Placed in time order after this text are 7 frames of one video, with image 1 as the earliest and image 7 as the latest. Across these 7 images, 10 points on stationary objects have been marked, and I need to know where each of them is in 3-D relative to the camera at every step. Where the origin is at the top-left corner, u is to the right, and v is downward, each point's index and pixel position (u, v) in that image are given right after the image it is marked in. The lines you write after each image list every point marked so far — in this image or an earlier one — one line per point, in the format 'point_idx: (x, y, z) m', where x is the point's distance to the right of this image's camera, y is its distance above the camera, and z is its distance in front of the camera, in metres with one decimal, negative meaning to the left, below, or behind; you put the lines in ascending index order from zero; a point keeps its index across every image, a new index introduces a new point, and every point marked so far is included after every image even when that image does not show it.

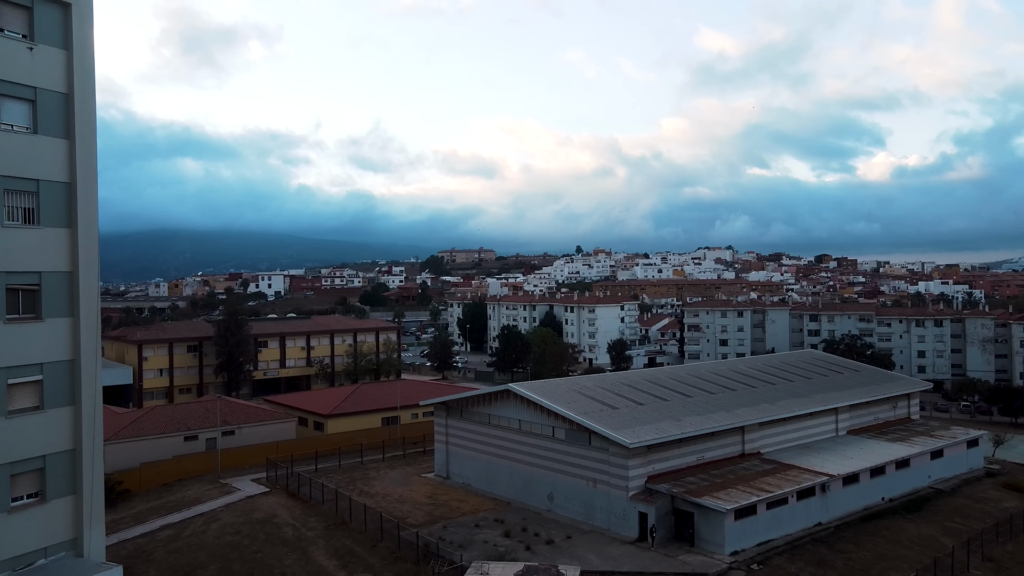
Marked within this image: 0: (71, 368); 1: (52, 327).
0: (-8.9, -1.6, +14.3) m
1: (-9.1, -0.7, +13.9) m
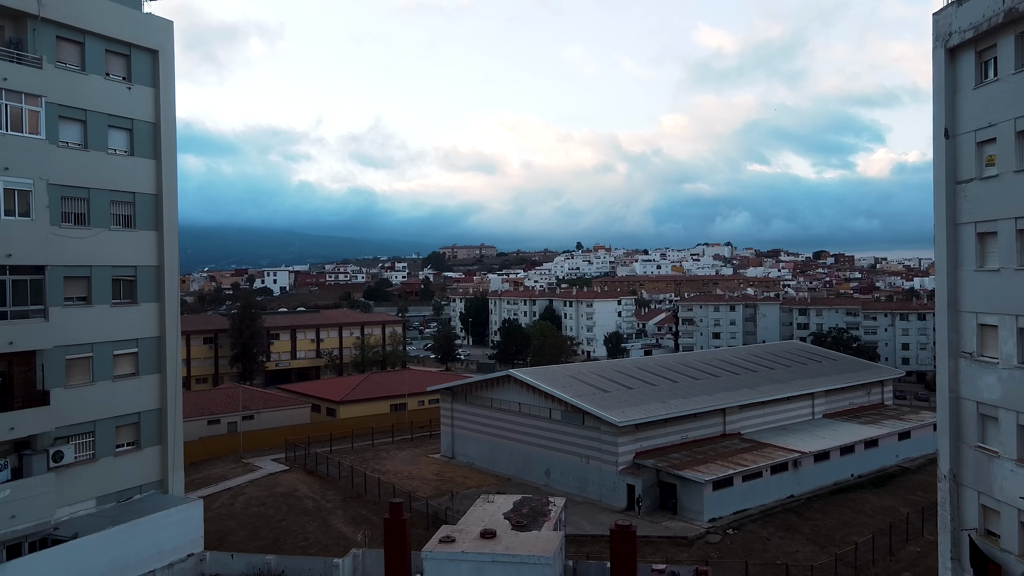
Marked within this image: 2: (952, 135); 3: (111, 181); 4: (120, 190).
0: (-8.9, -1.4, +17.8) m
1: (-9.1, -0.5, +17.5) m
2: (+8.9, +3.1, +14.3) m
3: (-9.4, +2.6, +16.6) m
4: (-9.3, +2.4, +16.8) m
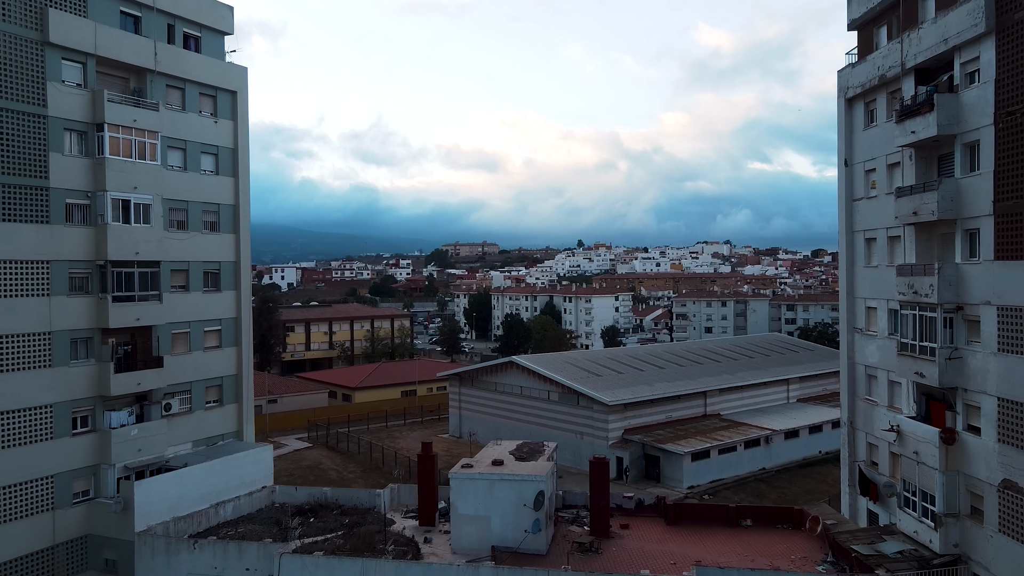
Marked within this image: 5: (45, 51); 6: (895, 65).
0: (-8.8, -1.1, +22.5) m
1: (-9.0, -0.2, +22.2) m
2: (+9.0, +3.3, +18.9) m
3: (-9.3, +2.9, +21.3) m
4: (-9.2, +2.7, +21.5) m
5: (-11.6, +5.9, +17.7) m
6: (+9.0, +5.3, +16.8) m
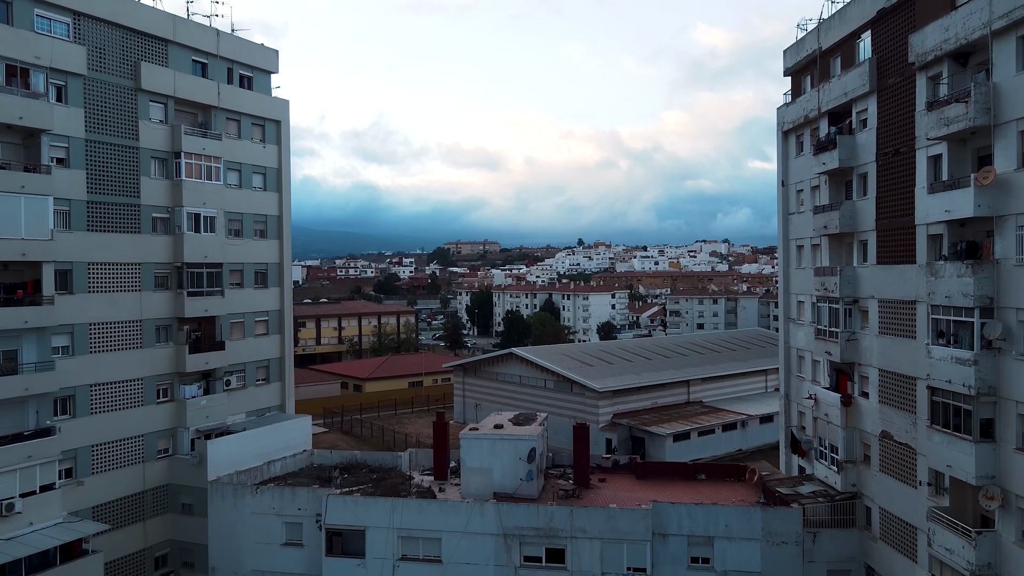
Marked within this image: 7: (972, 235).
0: (-8.9, -1.0, +26.9) m
1: (-9.0, -0.1, +26.6) m
2: (+9.0, +3.4, +23.3) m
3: (-9.3, +3.0, +25.7) m
4: (-9.3, +2.8, +25.9) m
5: (-11.7, +6.0, +22.0) m
6: (+9.0, +5.4, +21.1) m
7: (+9.5, +1.1, +14.6) m
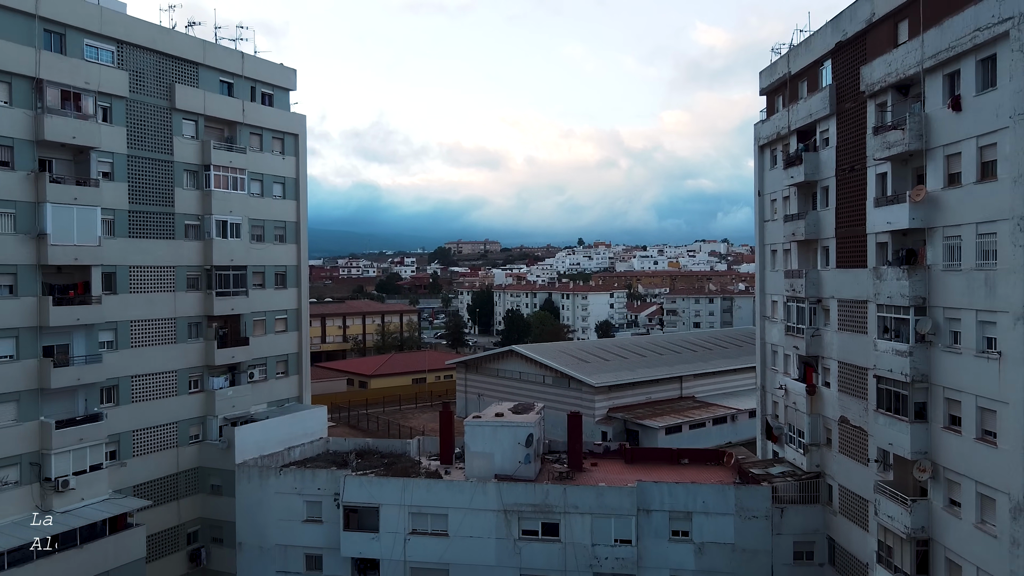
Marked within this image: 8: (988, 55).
0: (-8.9, -1.0, +29.2) m
1: (-9.0, -0.1, +28.8) m
2: (+9.0, +3.4, +25.5) m
3: (-9.4, +2.9, +27.9) m
4: (-9.3, +2.7, +28.1) m
5: (-11.7, +6.0, +24.3) m
6: (+9.0, +5.3, +23.3) m
7: (+9.5, +1.1, +16.8) m
8: (+9.4, +4.6, +13.9) m
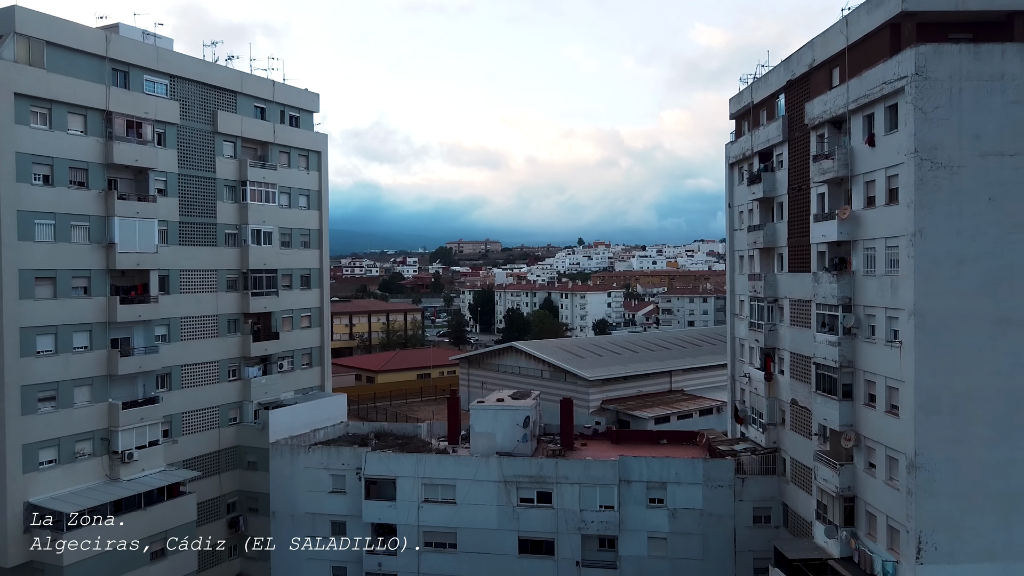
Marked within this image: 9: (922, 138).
0: (-8.9, -1.0, +32.6) m
1: (-9.1, -0.2, +32.3) m
2: (+9.0, +3.3, +29.0) m
3: (-9.4, +2.9, +31.4) m
4: (-9.3, +2.7, +31.6) m
5: (-11.7, +5.9, +27.8) m
6: (+9.0, +5.3, +26.8) m
7: (+9.4, +1.0, +20.3) m
8: (+9.4, +4.6, +17.4) m
9: (+9.5, +3.5, +16.3) m
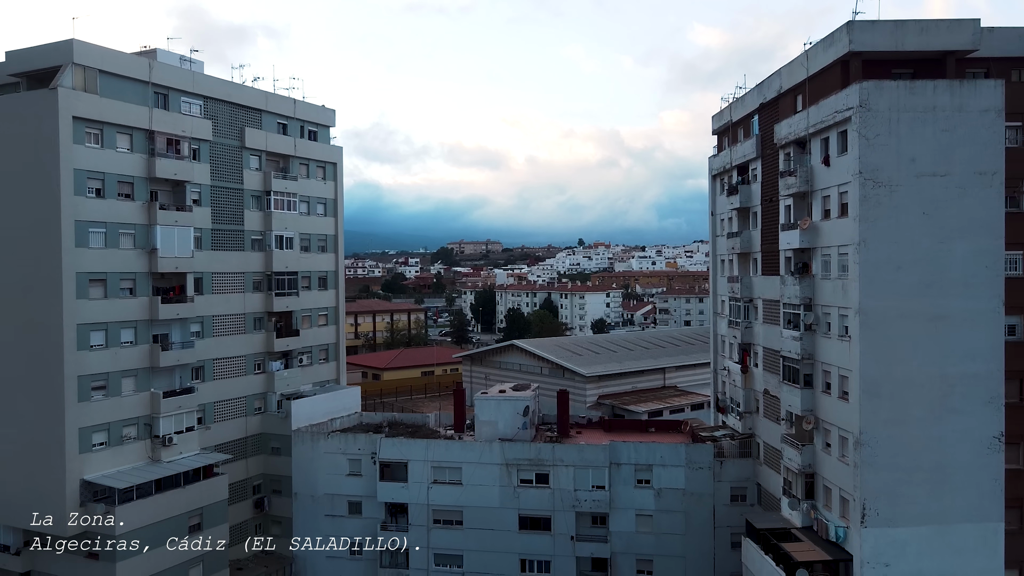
0: (-8.8, -1.1, +35.4) m
1: (-9.0, -0.2, +35.0) m
2: (+9.0, +3.3, +31.7) m
3: (-9.3, +2.9, +34.1) m
4: (-9.2, +2.7, +34.3) m
5: (-11.6, +5.9, +30.5) m
6: (+9.0, +5.2, +29.5) m
7: (+9.5, +1.0, +23.0) m
8: (+9.4, +4.5, +20.1) m
9: (+9.5, +3.4, +19.0) m
